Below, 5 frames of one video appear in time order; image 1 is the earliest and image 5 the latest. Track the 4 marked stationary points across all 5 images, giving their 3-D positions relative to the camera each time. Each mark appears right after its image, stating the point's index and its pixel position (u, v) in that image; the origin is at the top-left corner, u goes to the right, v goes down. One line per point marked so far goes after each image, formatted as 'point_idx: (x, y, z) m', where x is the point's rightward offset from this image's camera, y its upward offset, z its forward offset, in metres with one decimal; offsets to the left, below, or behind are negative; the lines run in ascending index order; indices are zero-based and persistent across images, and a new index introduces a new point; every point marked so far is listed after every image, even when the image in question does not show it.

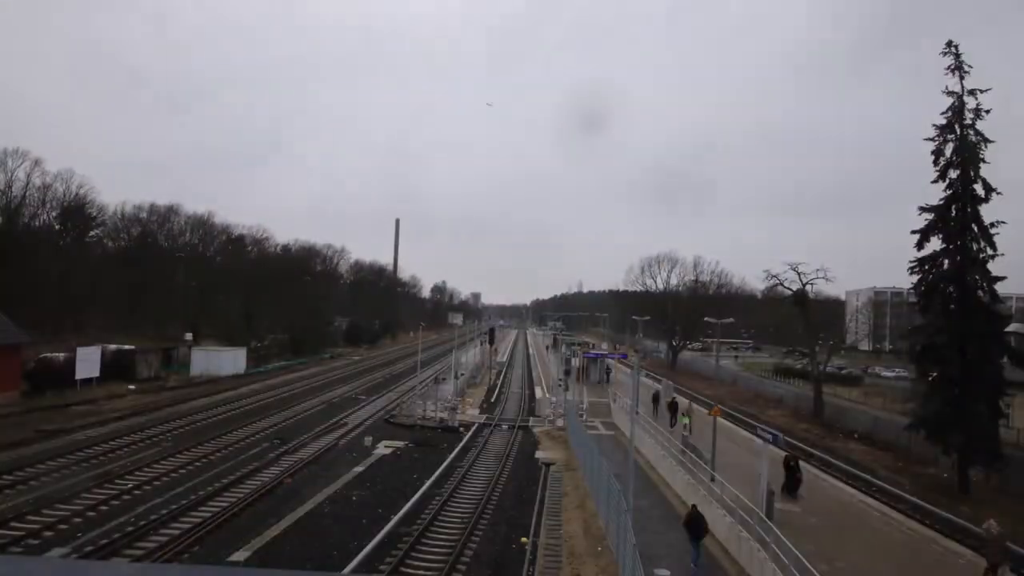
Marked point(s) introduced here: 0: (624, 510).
0: (+3.0, -5.9, +20.1) m
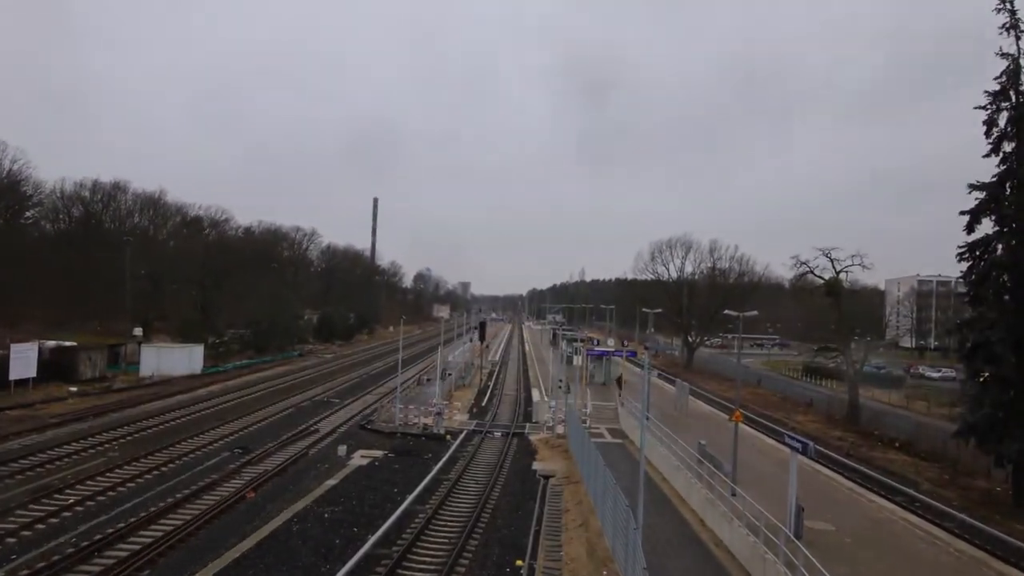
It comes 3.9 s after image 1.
0: (+2.8, -5.6, +16.9) m
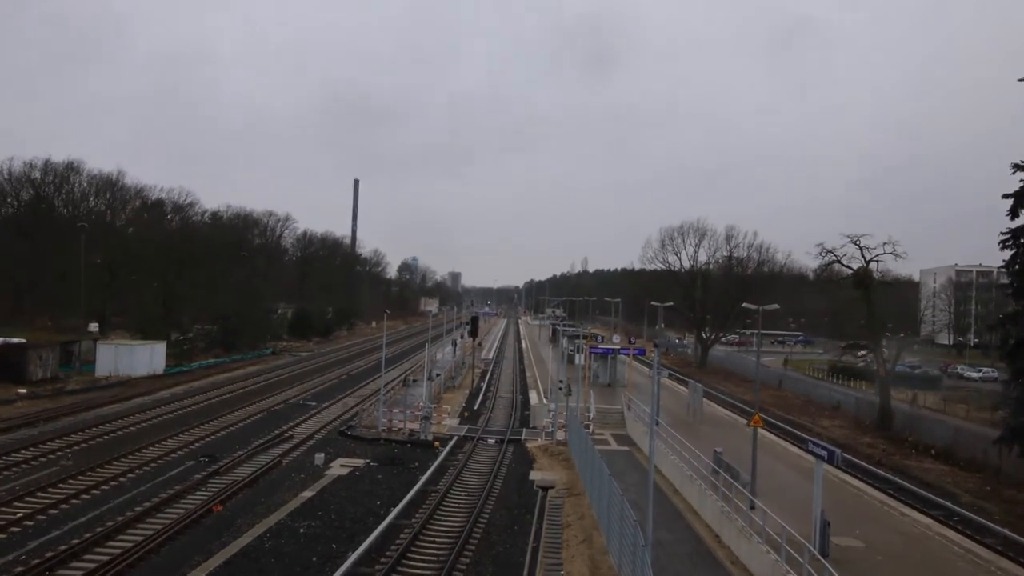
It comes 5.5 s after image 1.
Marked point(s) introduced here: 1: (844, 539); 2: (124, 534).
0: (+2.7, -5.3, +14.7) m
1: (+9.0, -6.8, +19.7) m
2: (-10.1, -6.4, +18.9) m
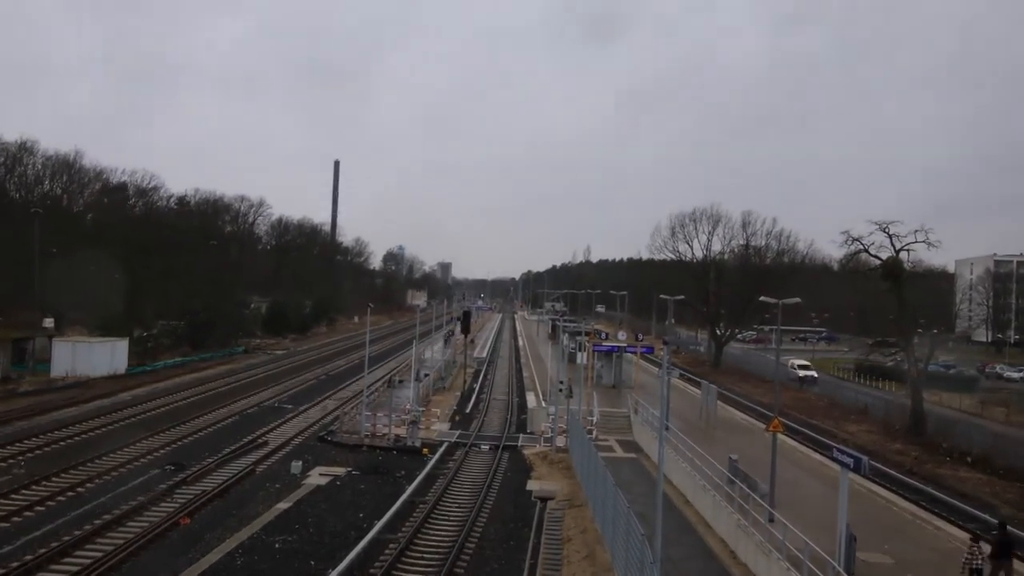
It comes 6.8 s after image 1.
0: (+2.6, -5.1, +12.9) m
1: (+8.9, -6.6, +17.9) m
2: (-10.3, -6.2, +17.0) m
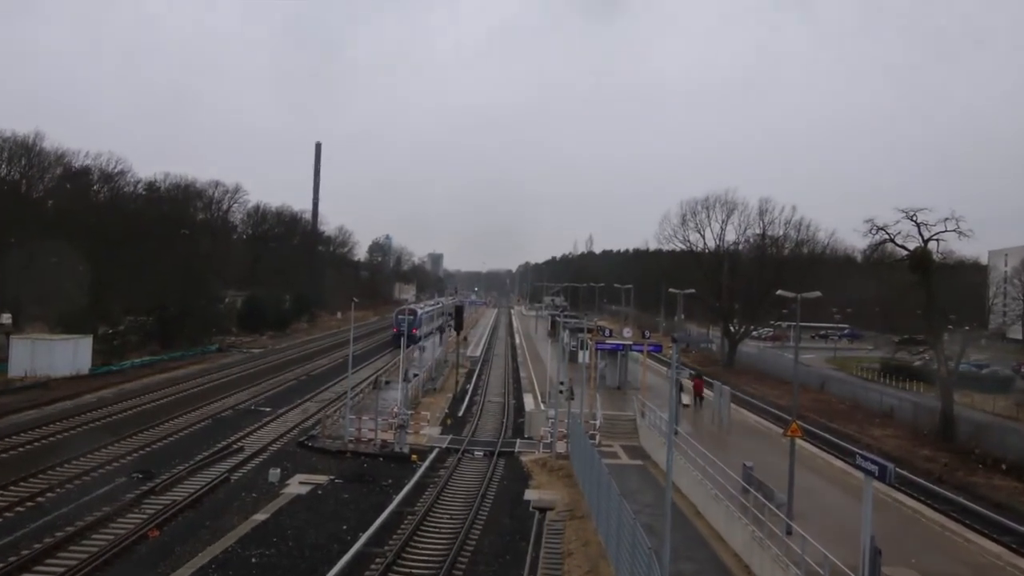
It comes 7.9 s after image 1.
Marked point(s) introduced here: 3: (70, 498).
0: (+2.5, -4.9, +11.4) m
1: (+8.8, -6.5, +16.4) m
2: (-10.4, -6.0, +15.5) m
3: (-11.4, -5.4, +18.8) m
